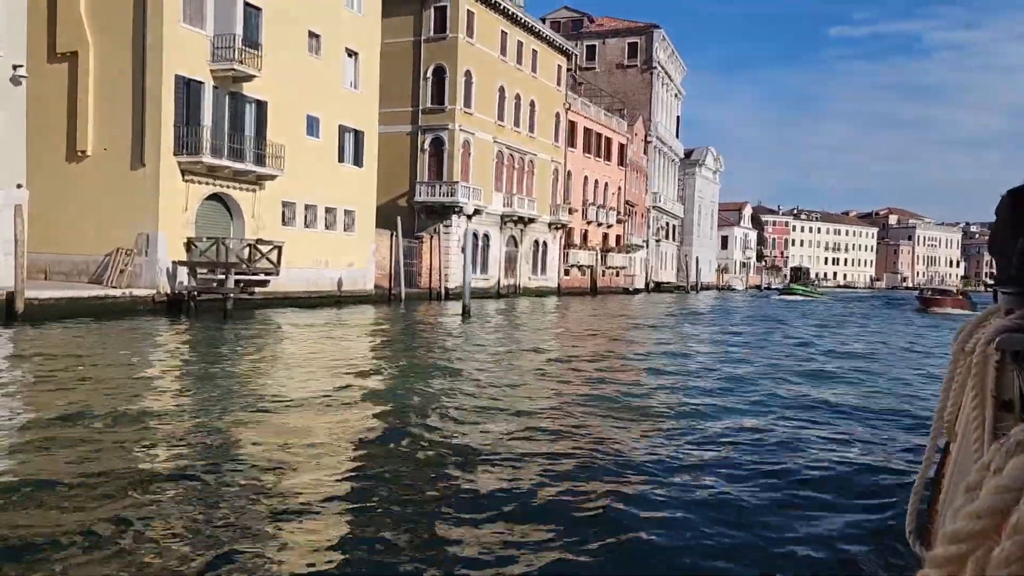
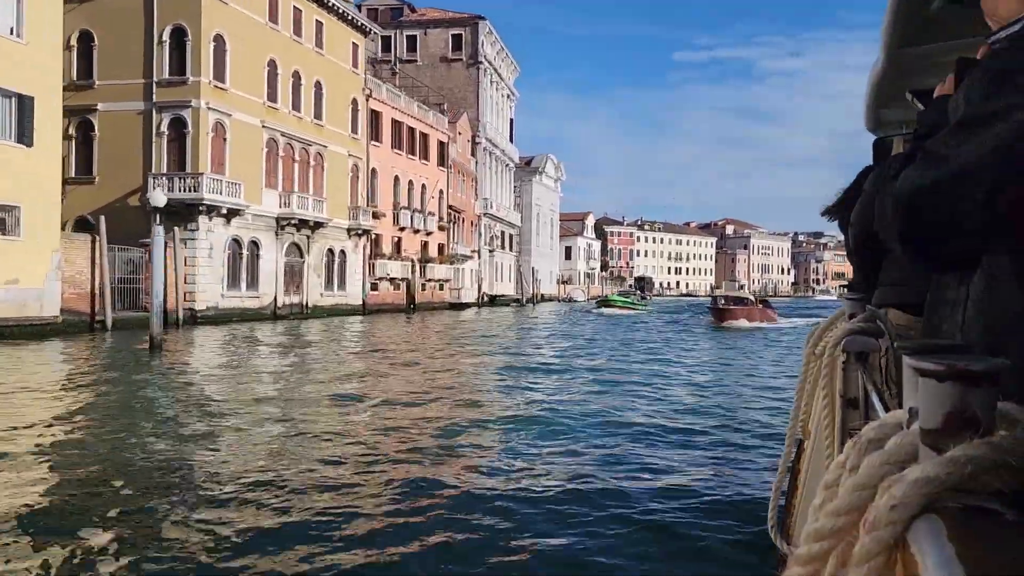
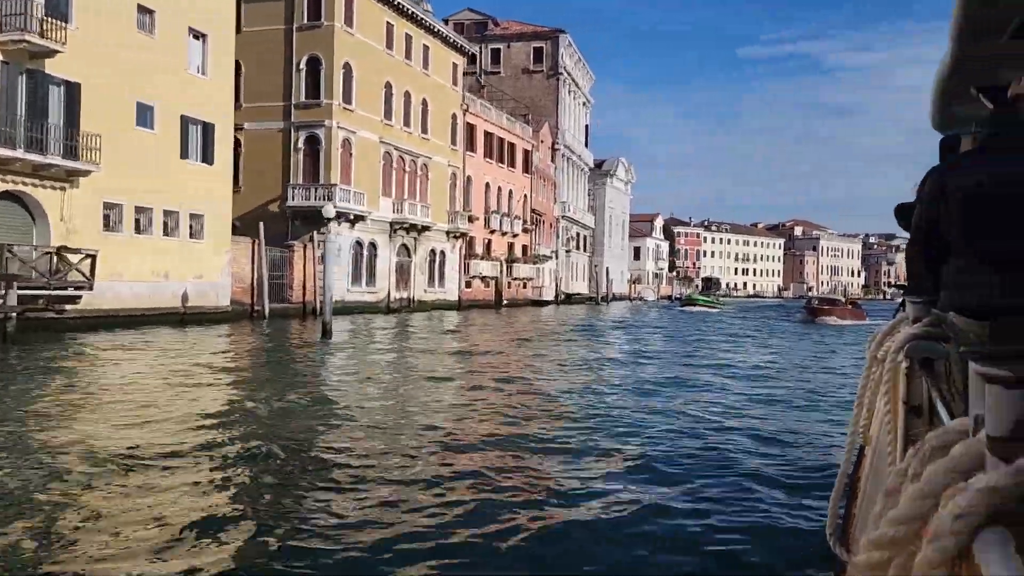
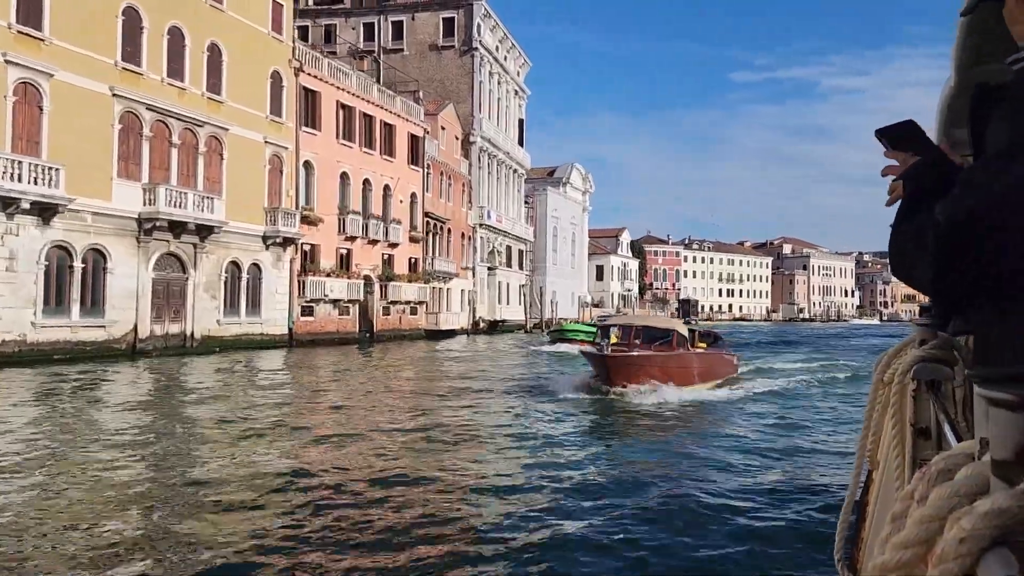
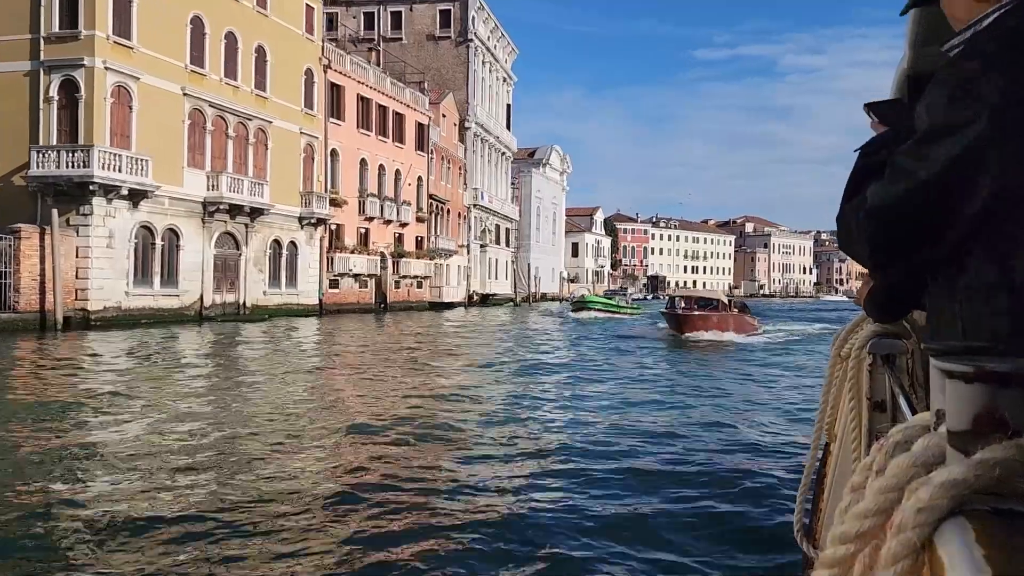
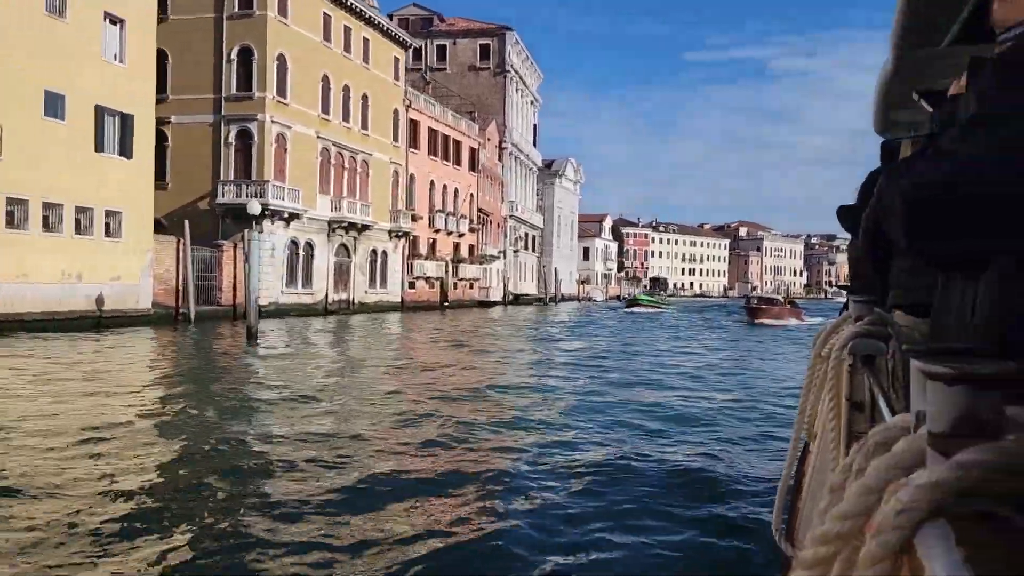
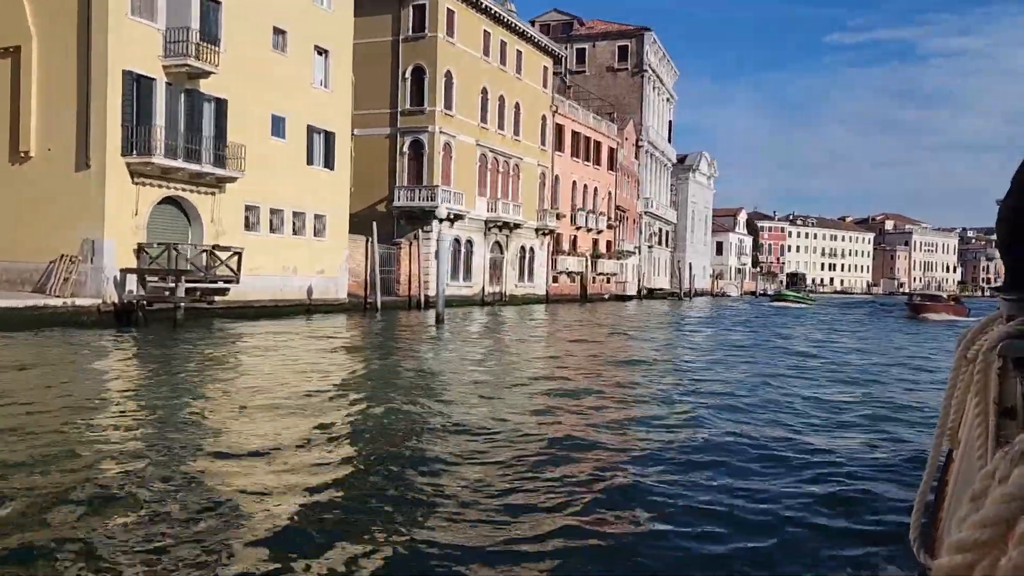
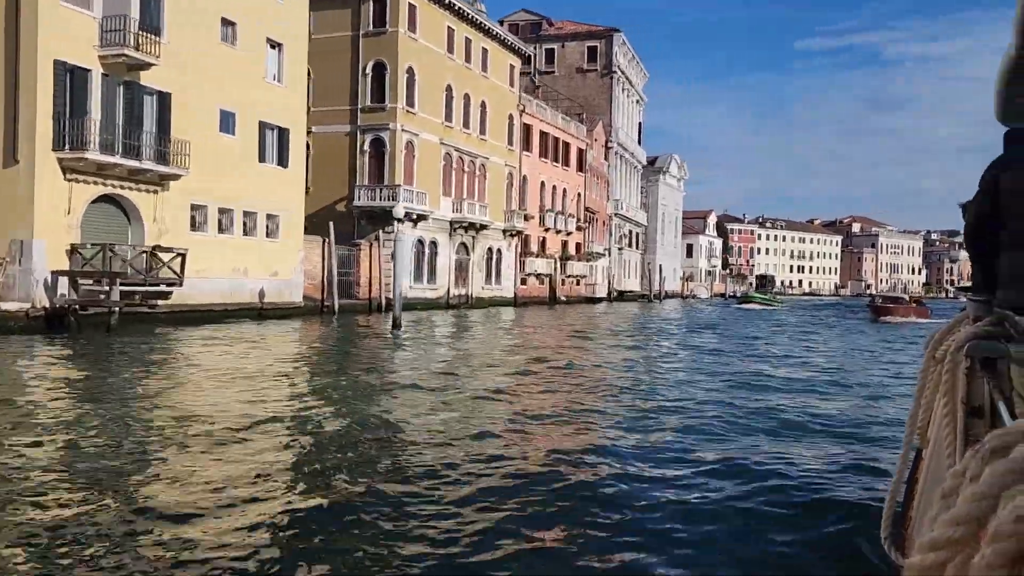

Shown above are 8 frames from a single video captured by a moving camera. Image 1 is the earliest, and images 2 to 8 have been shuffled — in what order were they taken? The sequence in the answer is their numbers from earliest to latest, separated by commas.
7, 8, 3, 6, 2, 5, 4
